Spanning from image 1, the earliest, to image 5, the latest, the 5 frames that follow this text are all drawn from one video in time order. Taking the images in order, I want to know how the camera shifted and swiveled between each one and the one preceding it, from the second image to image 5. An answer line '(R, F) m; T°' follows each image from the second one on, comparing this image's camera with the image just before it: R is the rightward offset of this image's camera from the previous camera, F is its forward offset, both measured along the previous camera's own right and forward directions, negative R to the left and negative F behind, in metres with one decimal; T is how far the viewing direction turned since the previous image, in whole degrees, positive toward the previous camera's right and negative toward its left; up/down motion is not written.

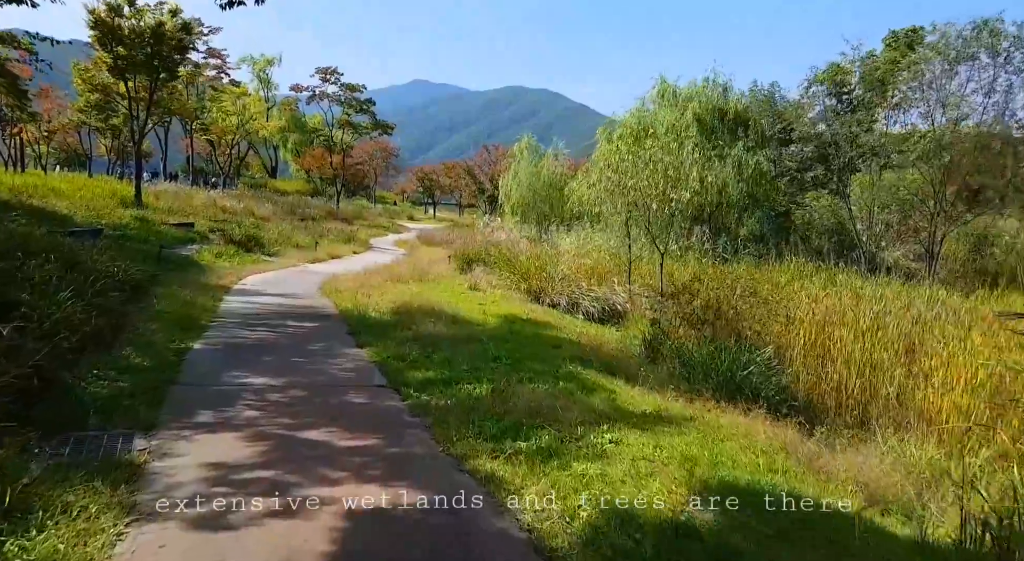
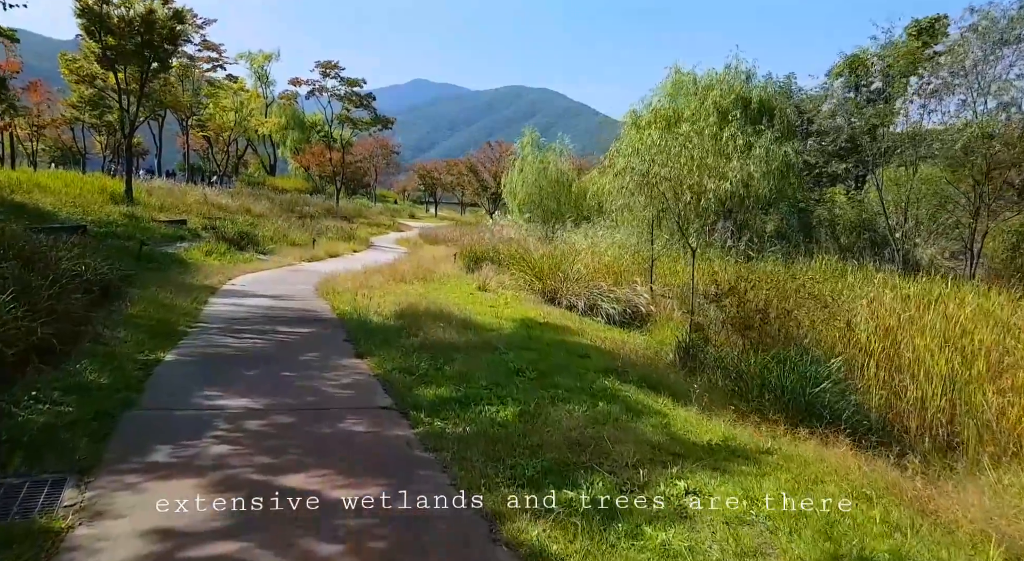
(-0.2, +1.1) m; 0°
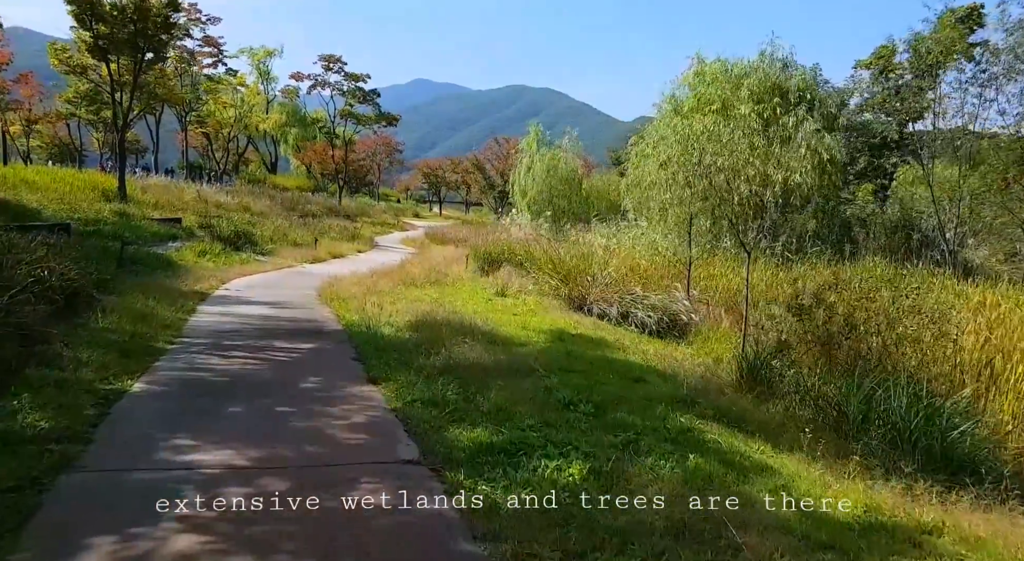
(-0.4, +1.3) m; 0°
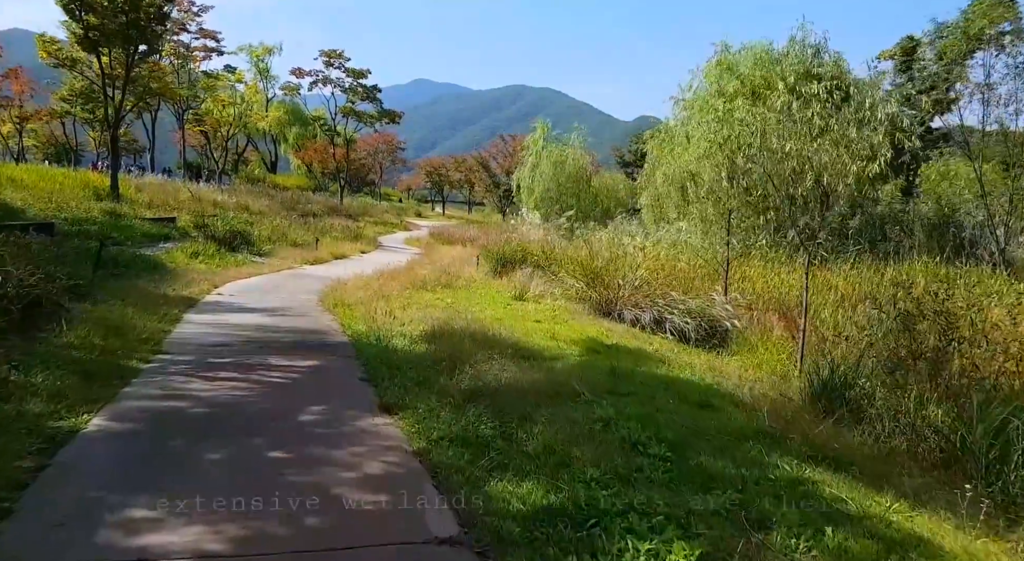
(-0.3, +1.1) m; 0°
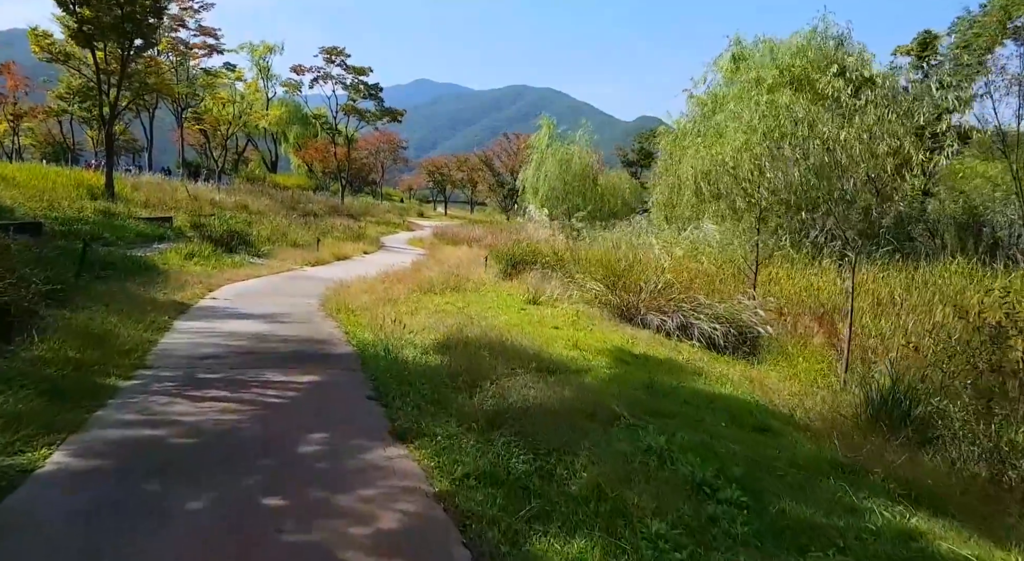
(-0.2, +0.7) m; 0°
